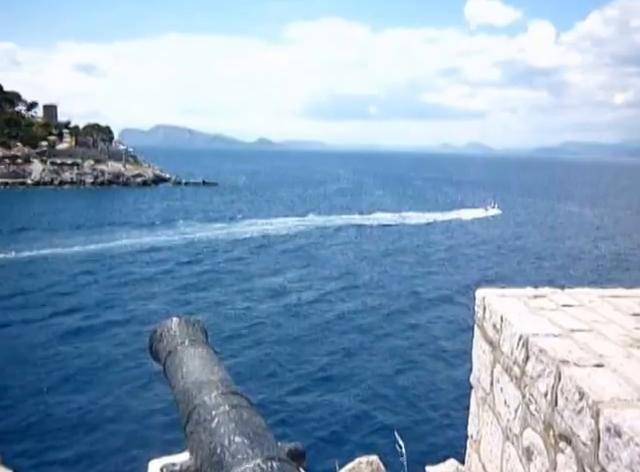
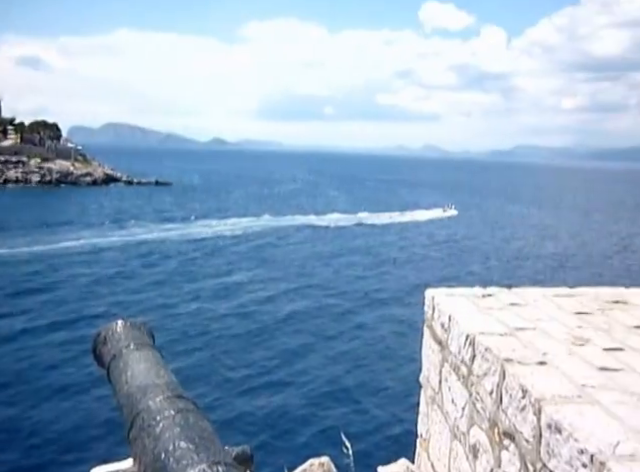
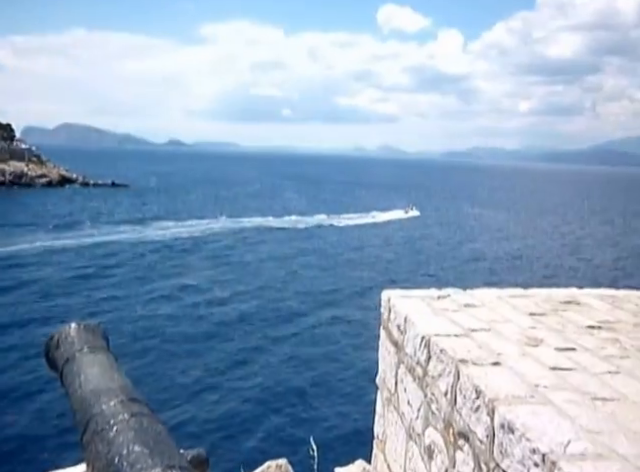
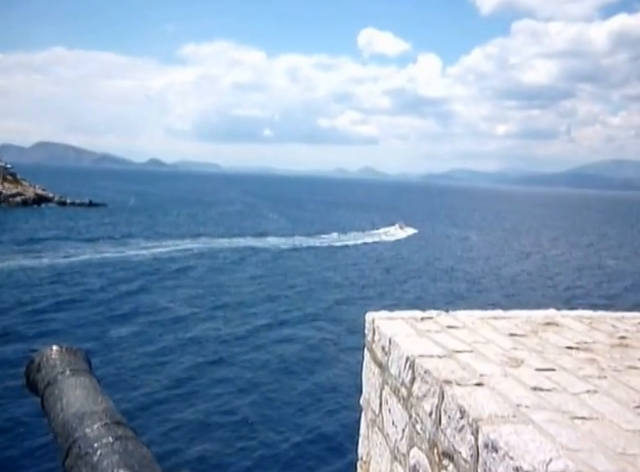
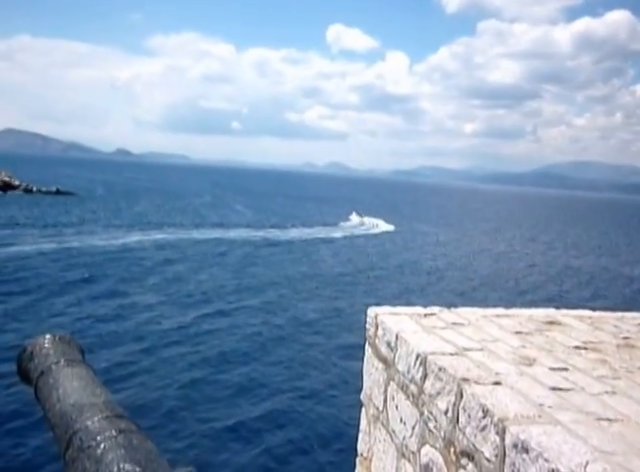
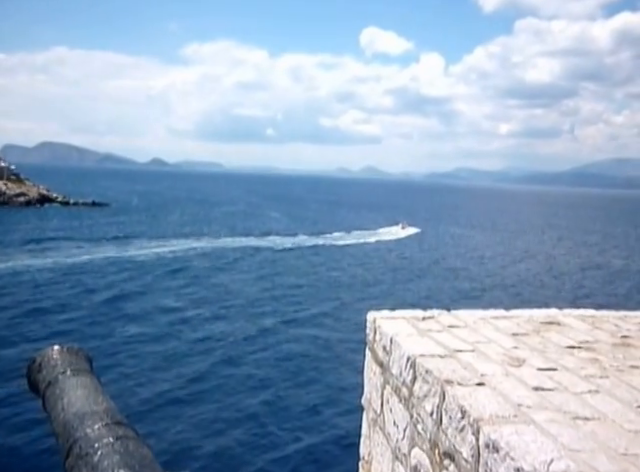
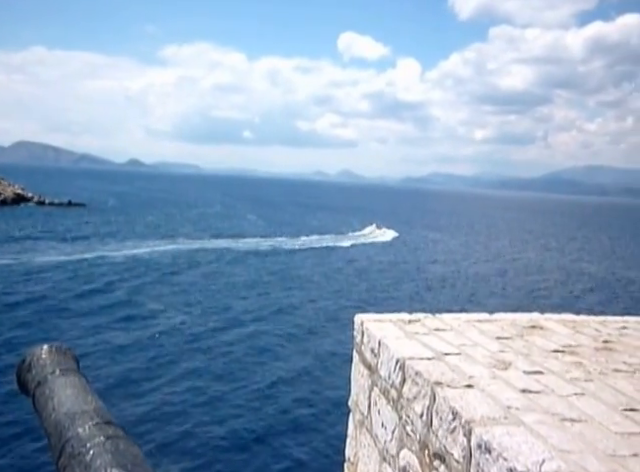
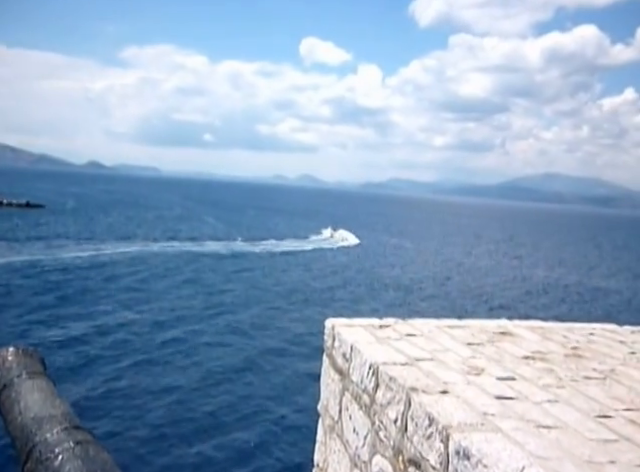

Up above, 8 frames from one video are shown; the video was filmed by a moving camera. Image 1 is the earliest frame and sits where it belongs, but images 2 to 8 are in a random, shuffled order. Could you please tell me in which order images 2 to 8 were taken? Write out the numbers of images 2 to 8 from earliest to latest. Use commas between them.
2, 3, 6, 4, 7, 8, 5
